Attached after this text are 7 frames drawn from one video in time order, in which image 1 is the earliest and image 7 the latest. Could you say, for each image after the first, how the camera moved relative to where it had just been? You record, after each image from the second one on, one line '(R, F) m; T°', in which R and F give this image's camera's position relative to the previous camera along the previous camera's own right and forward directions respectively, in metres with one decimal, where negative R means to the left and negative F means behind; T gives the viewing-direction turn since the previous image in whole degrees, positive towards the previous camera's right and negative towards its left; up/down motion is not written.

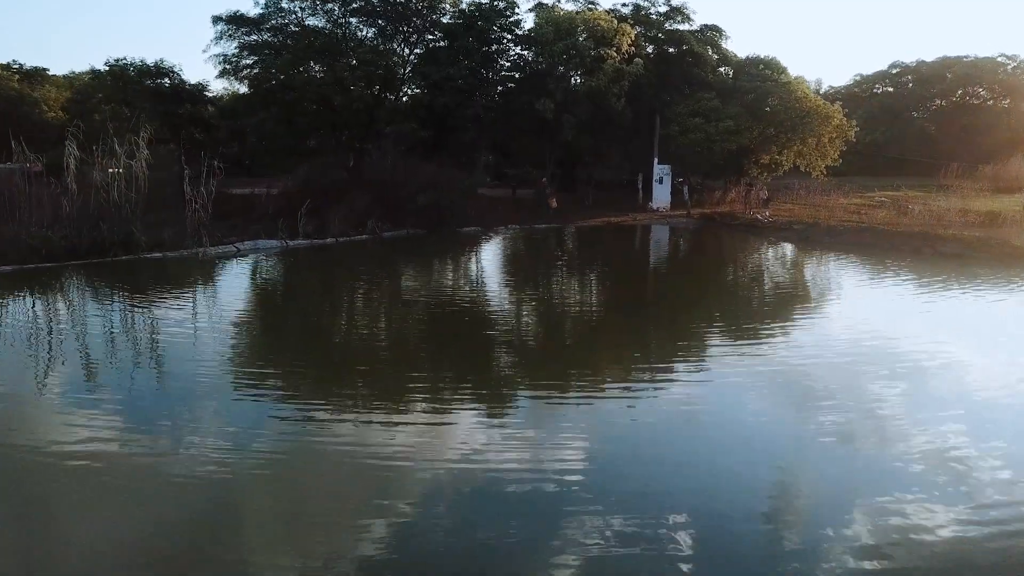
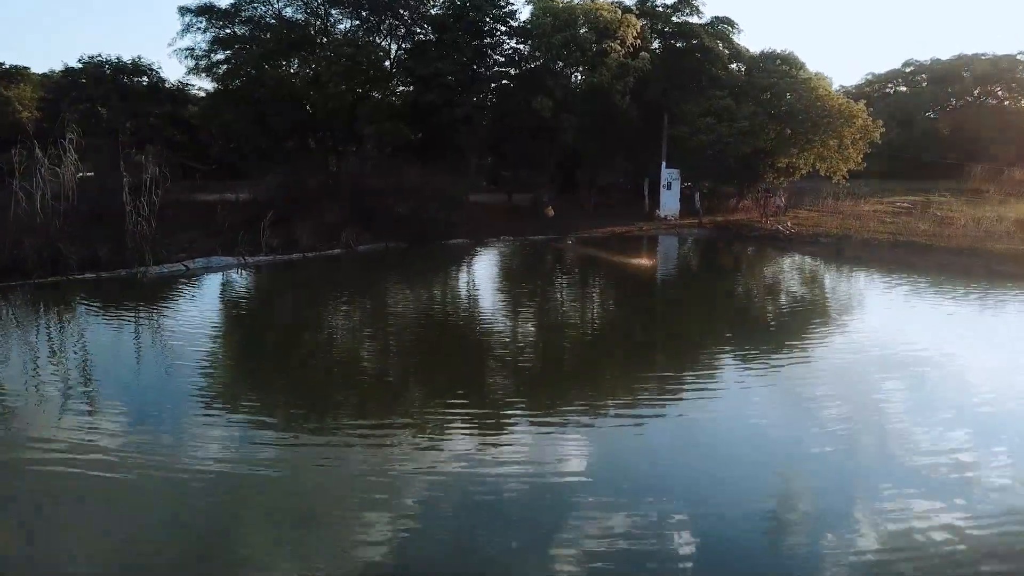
(+0.2, +2.2) m; 0°
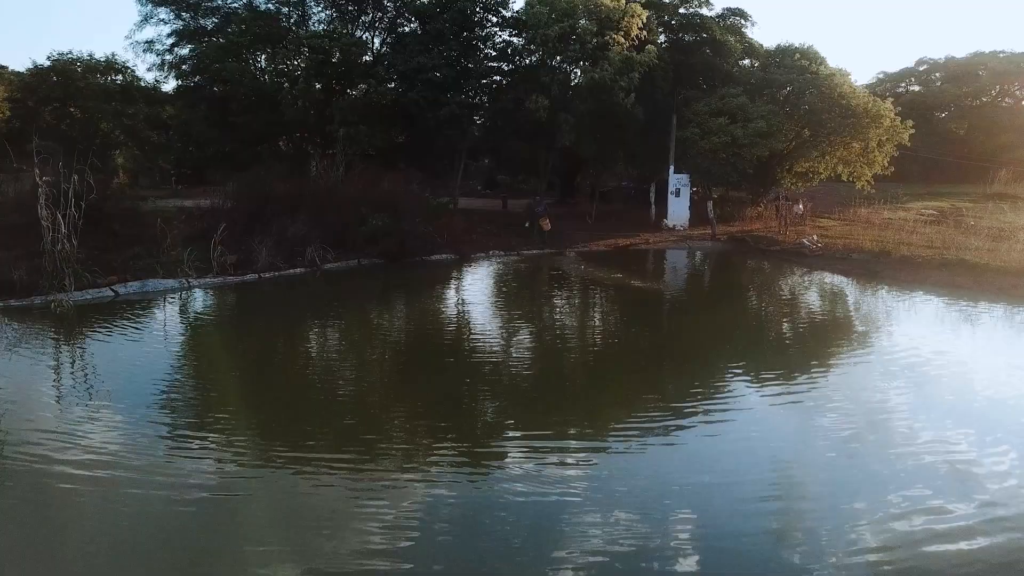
(+0.2, +2.2) m; 0°
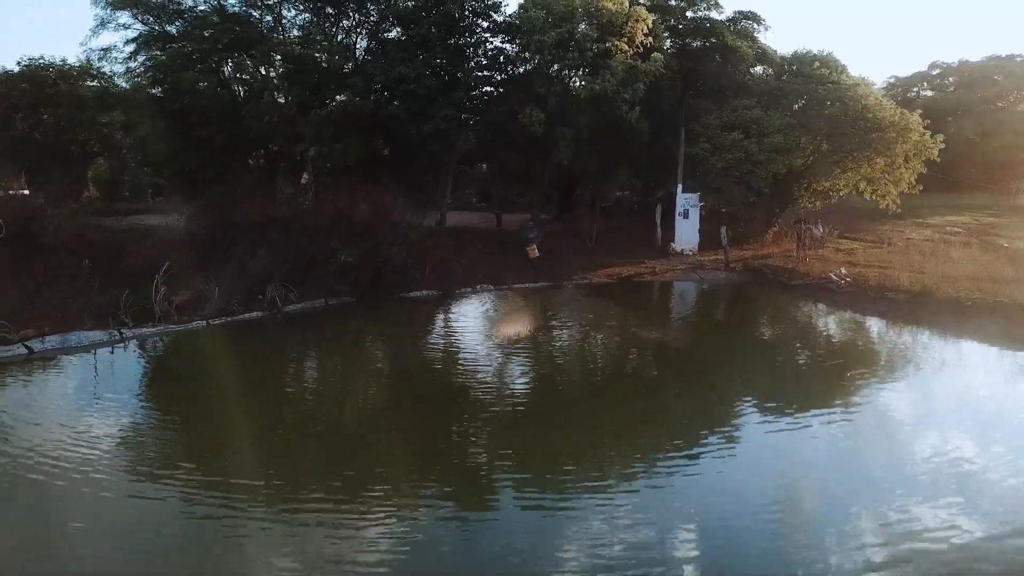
(+0.2, +1.9) m; 0°
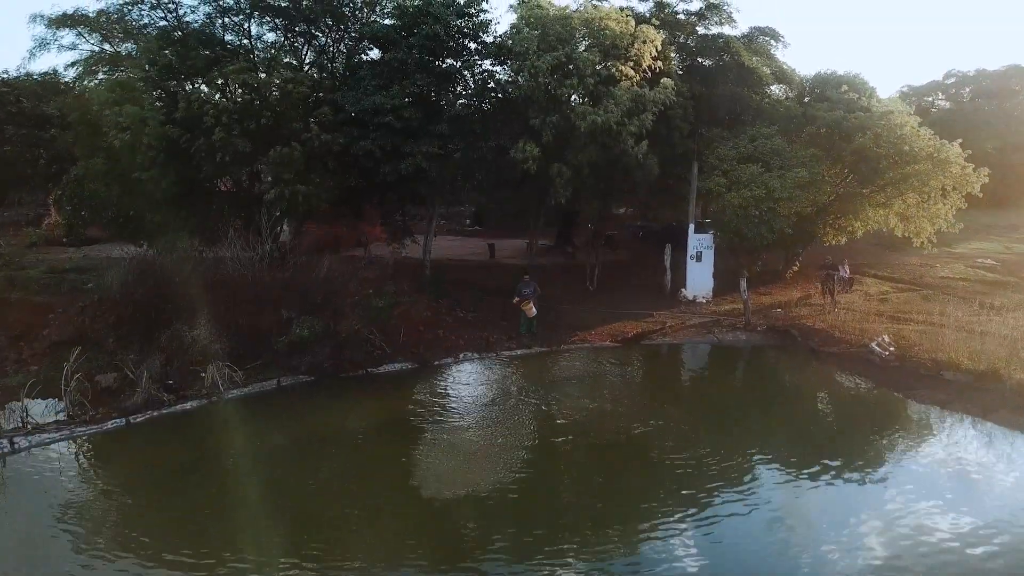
(+0.2, +2.2) m; 0°
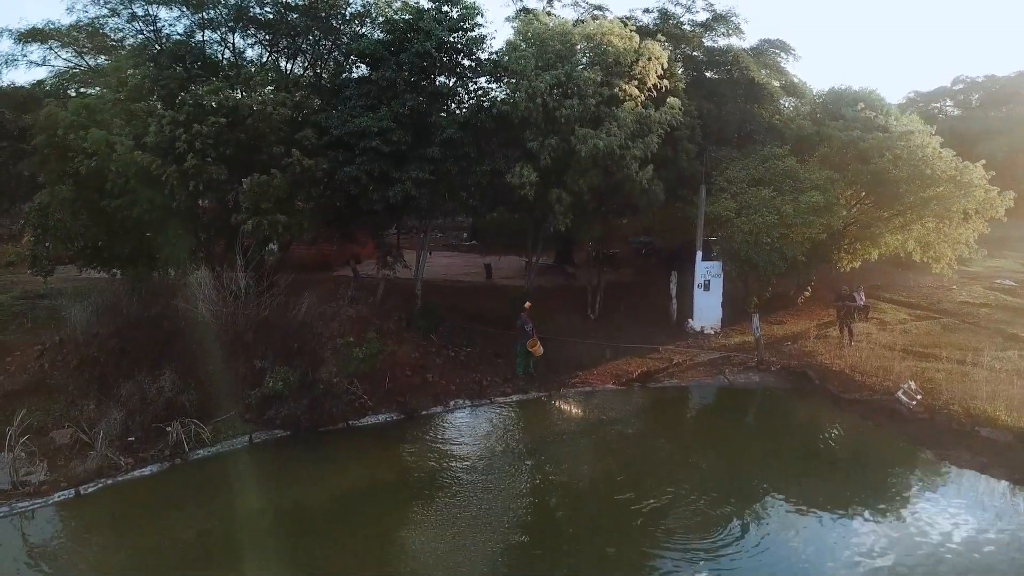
(+0.1, +1.0) m; 0°
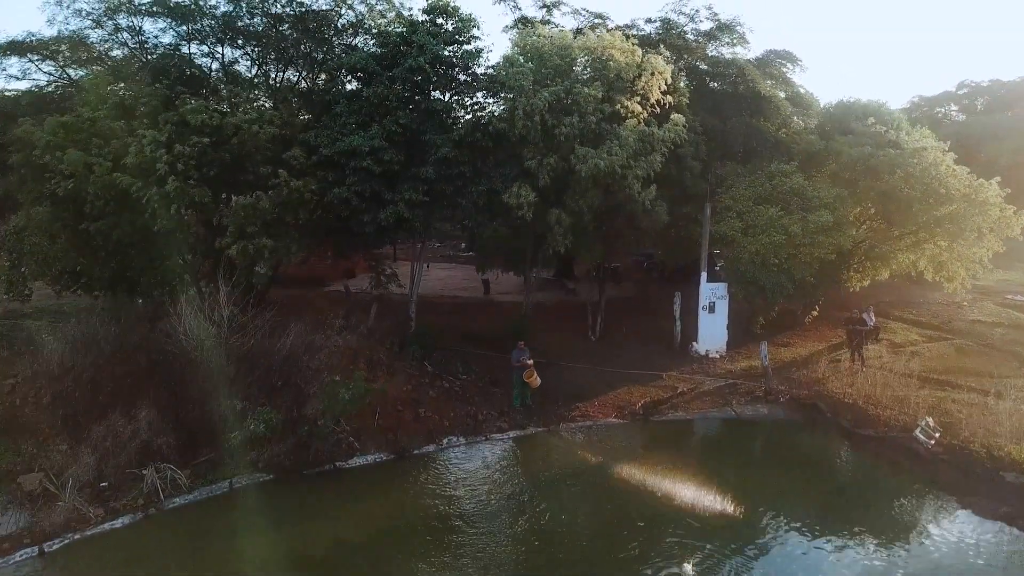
(0.0, +0.6) m; 0°
